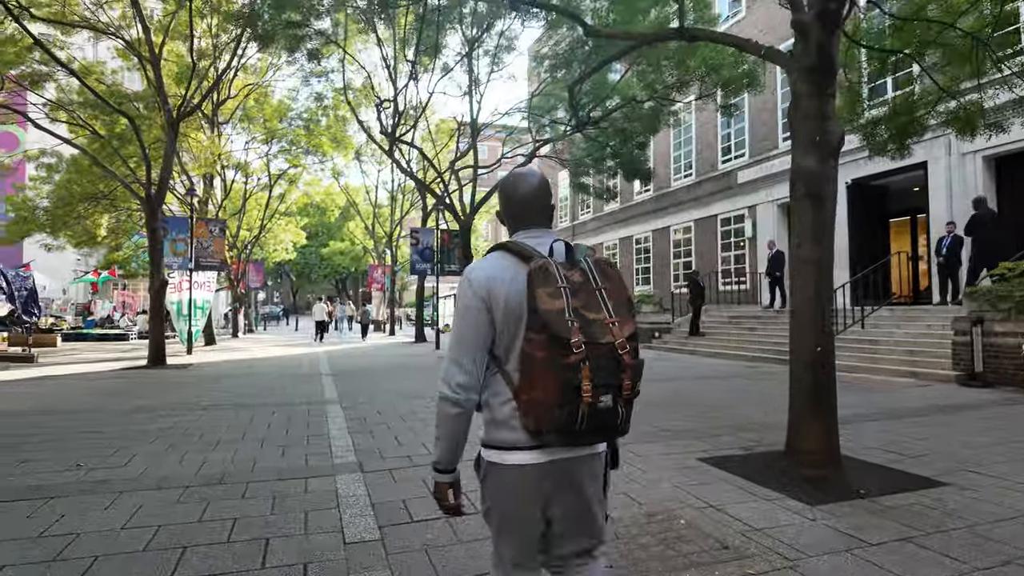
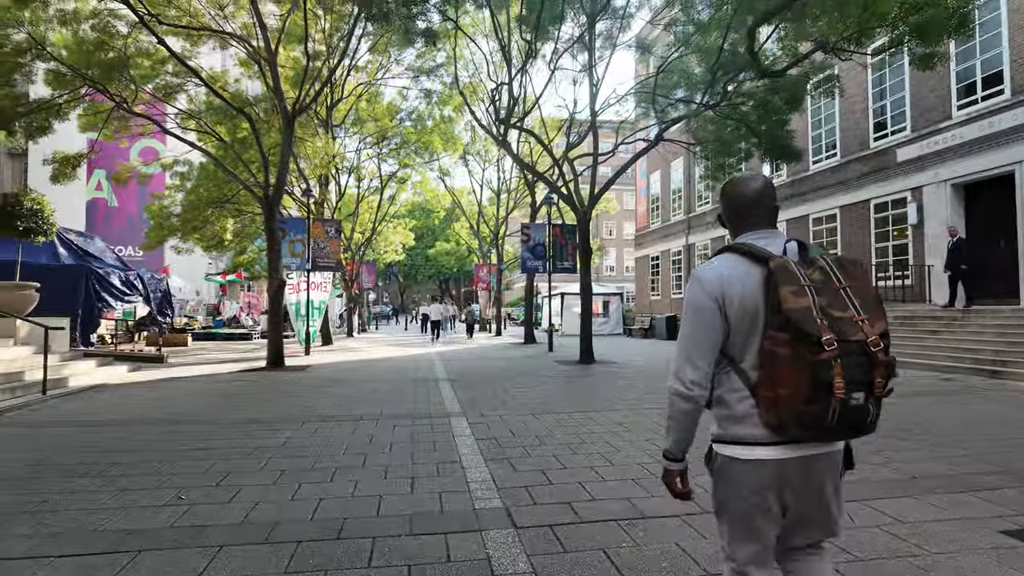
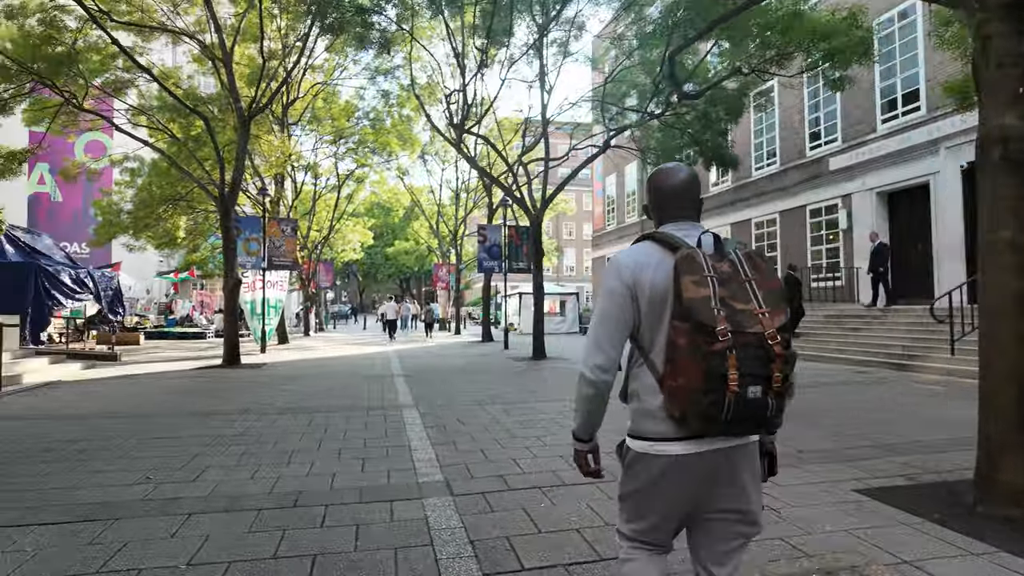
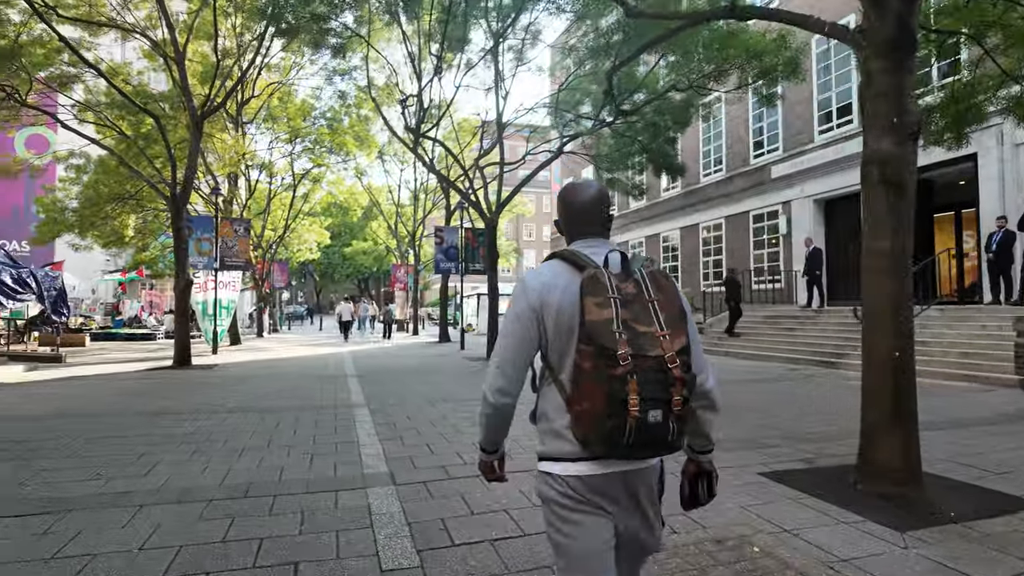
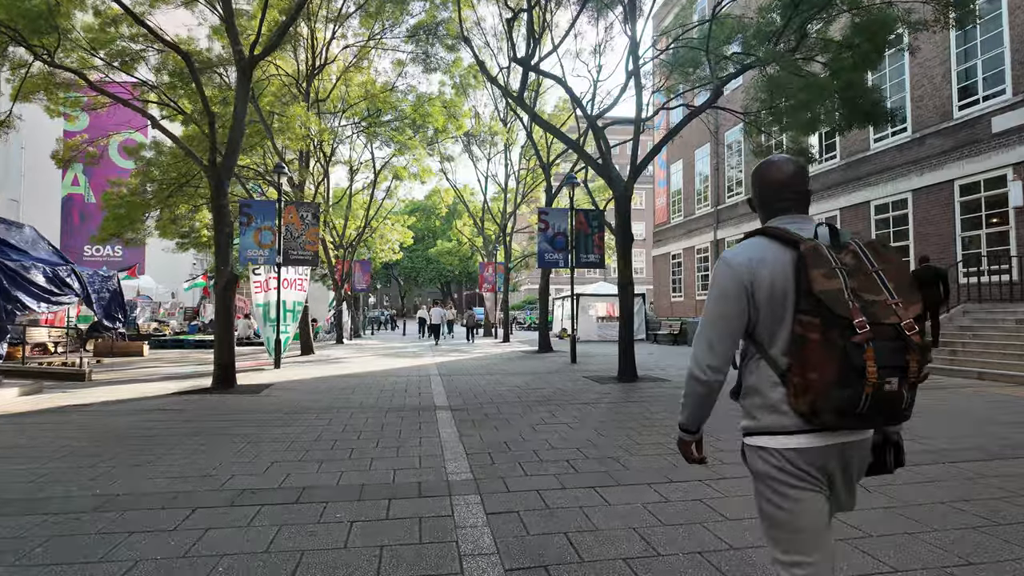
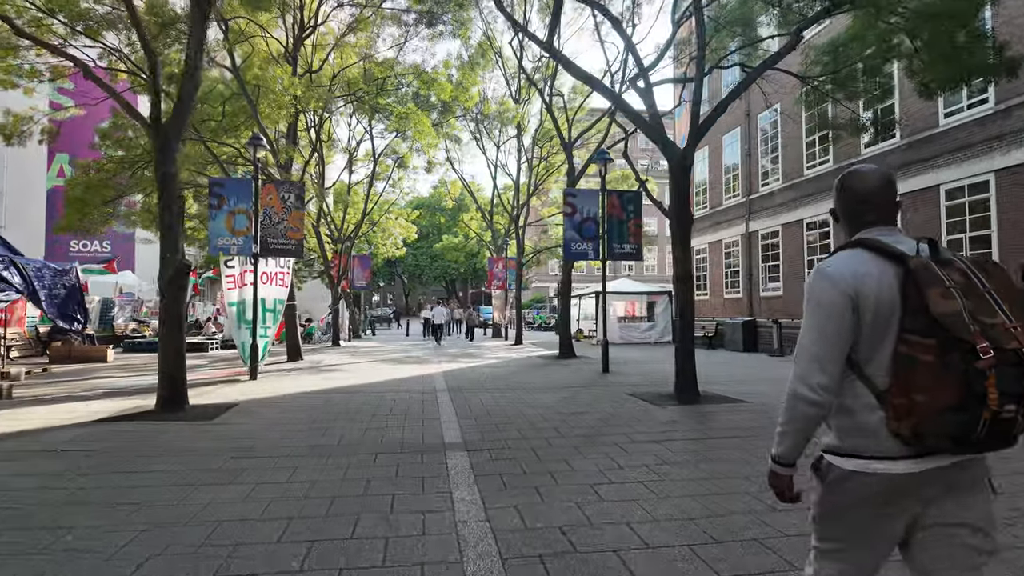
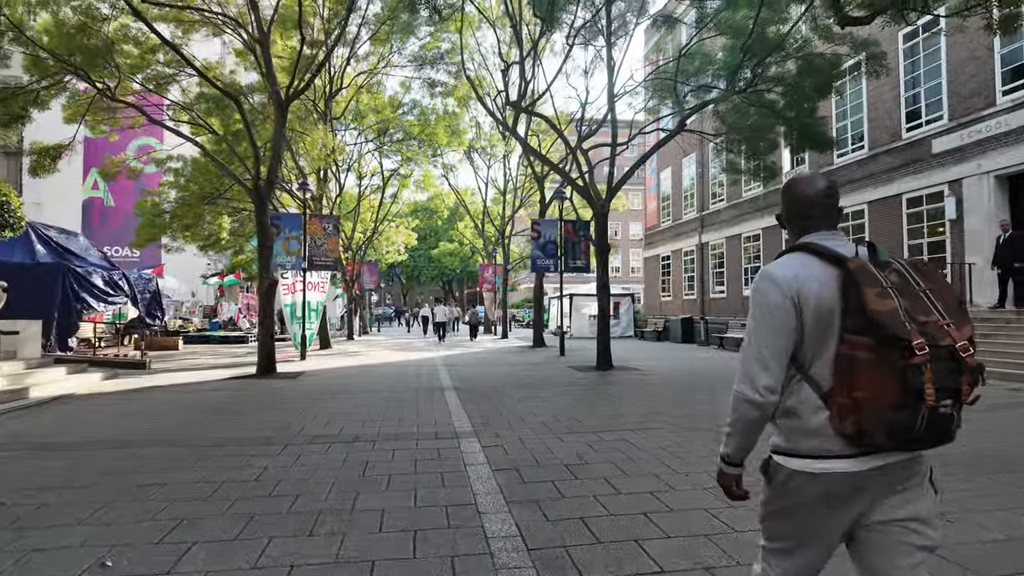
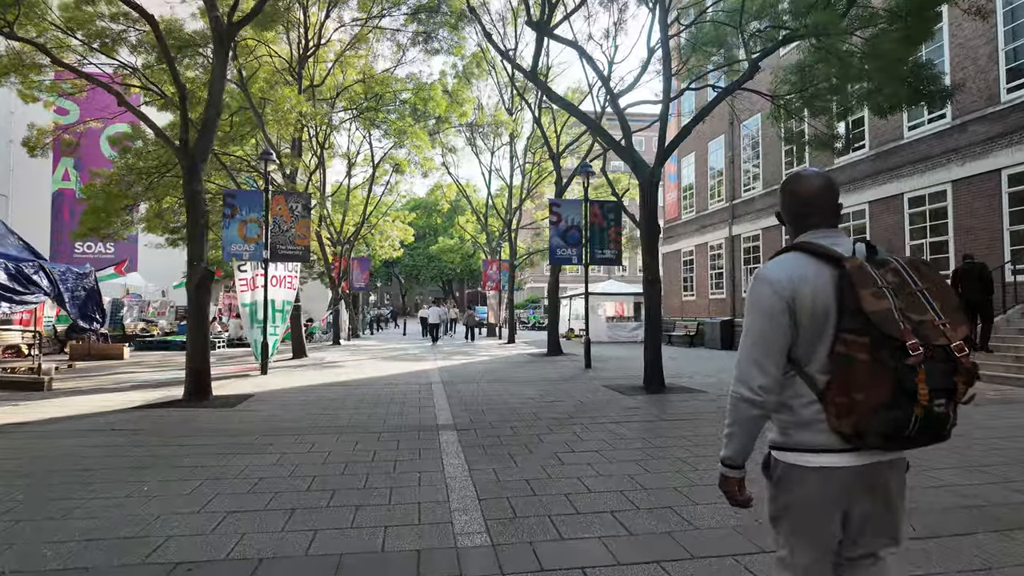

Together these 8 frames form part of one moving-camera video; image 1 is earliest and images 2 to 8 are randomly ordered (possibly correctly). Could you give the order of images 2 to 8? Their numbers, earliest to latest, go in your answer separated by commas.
4, 3, 2, 7, 5, 8, 6
